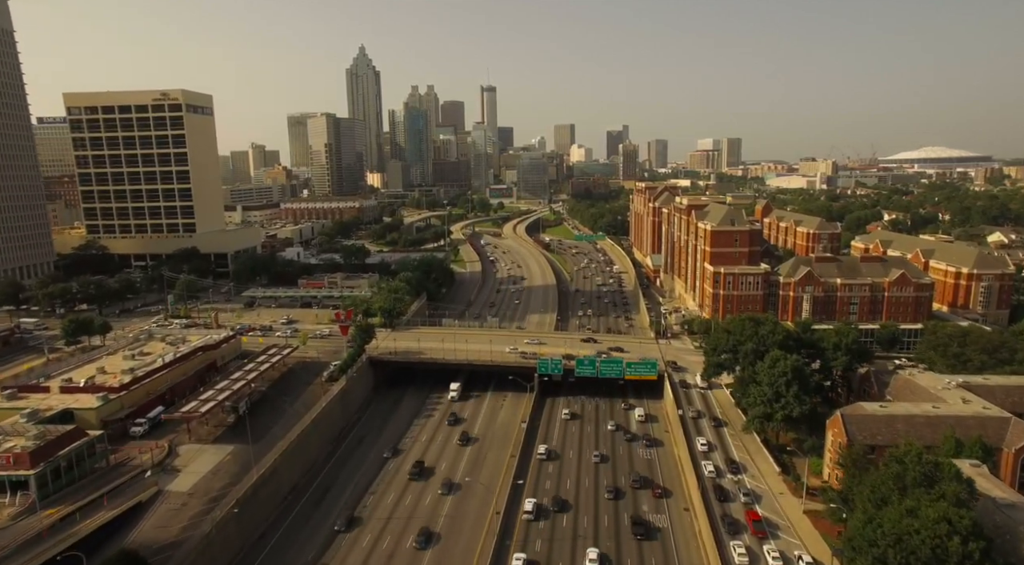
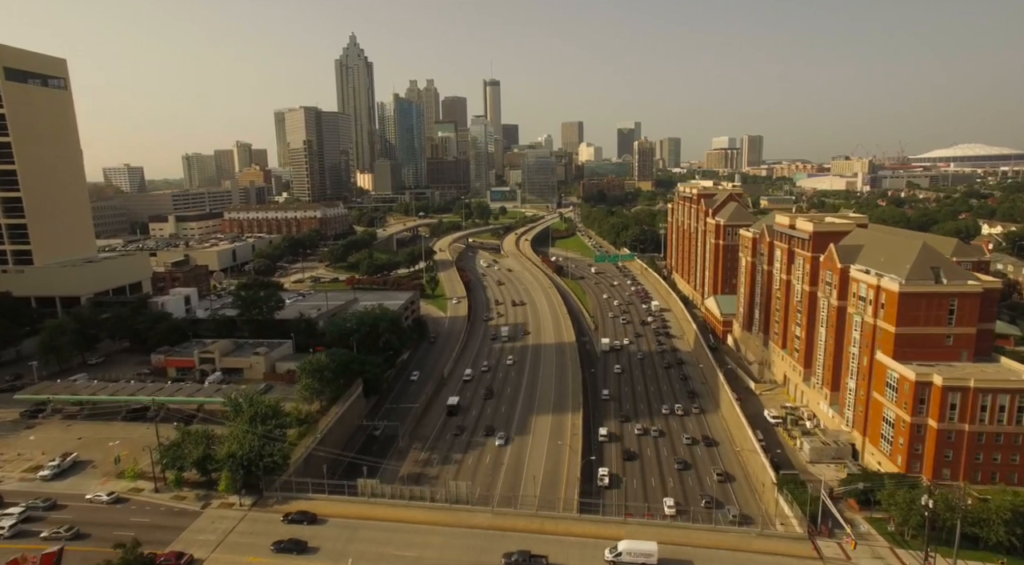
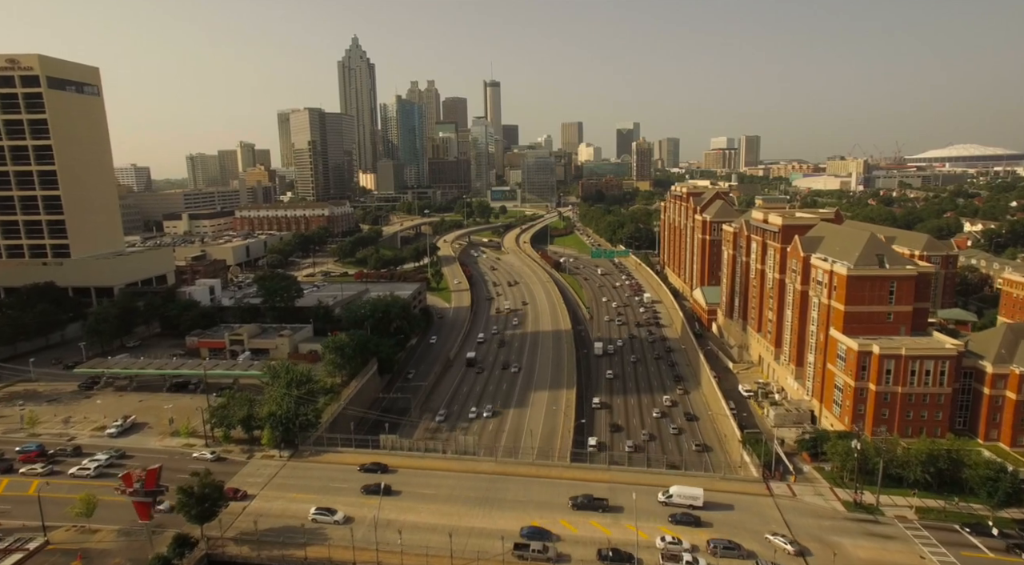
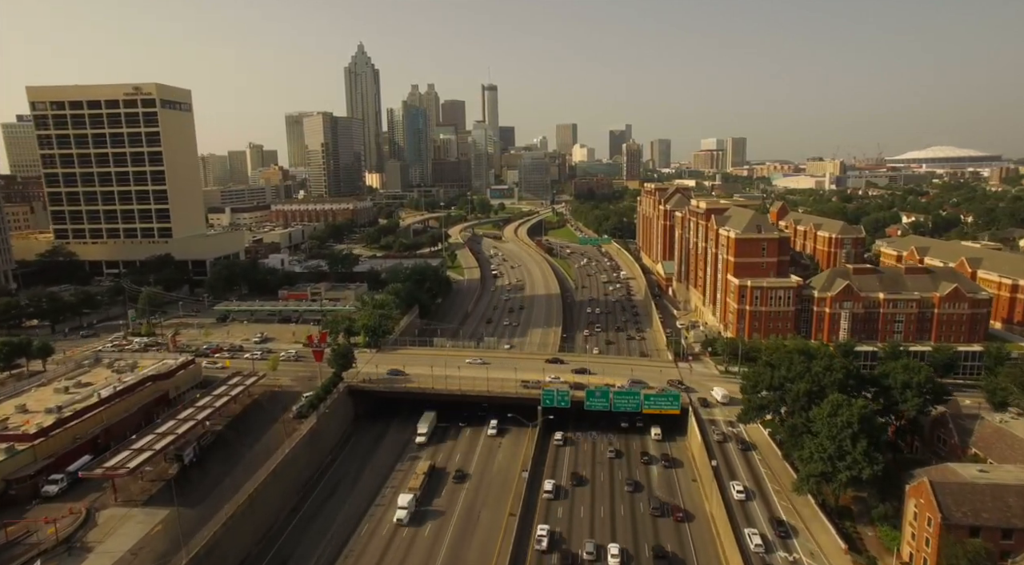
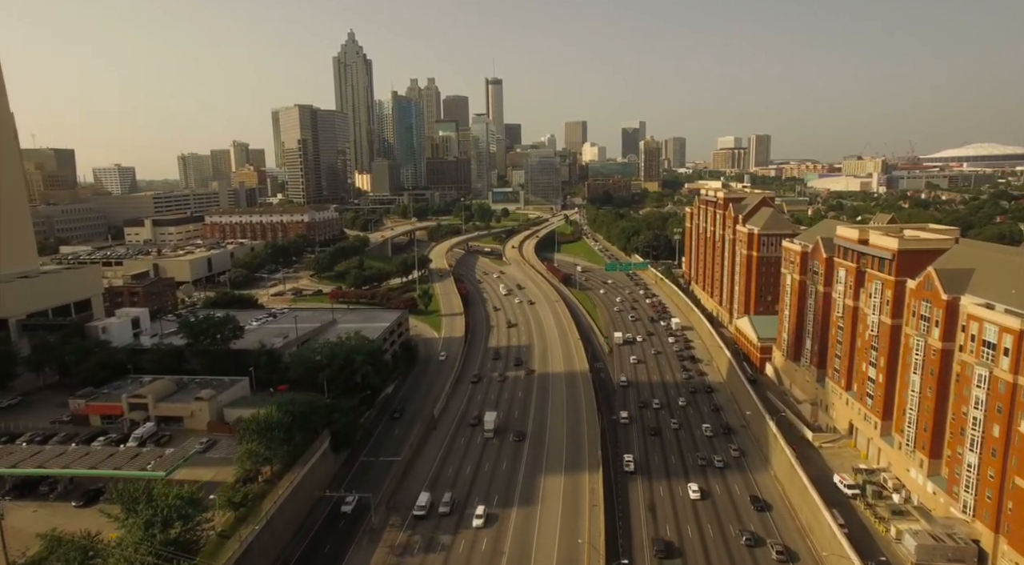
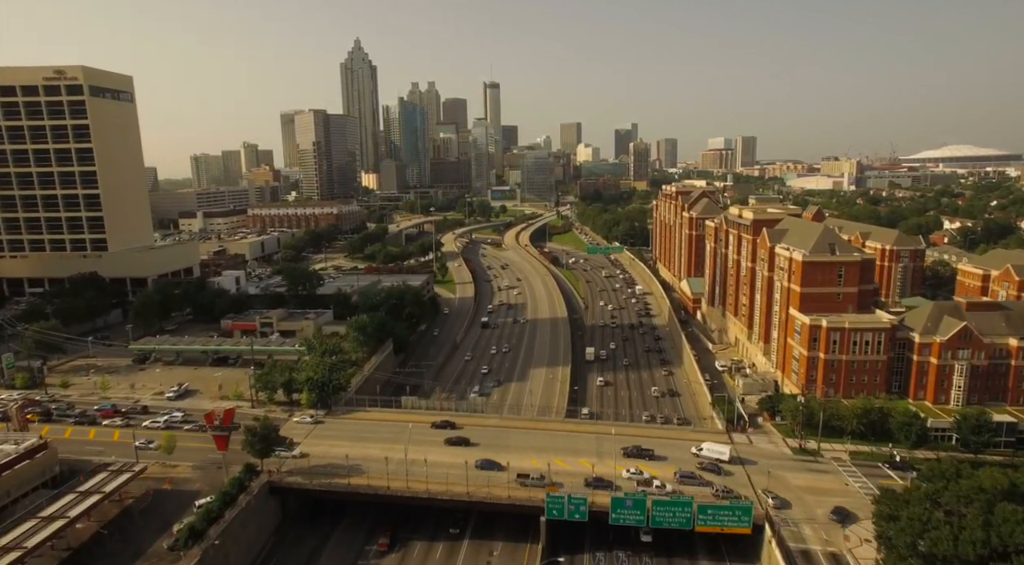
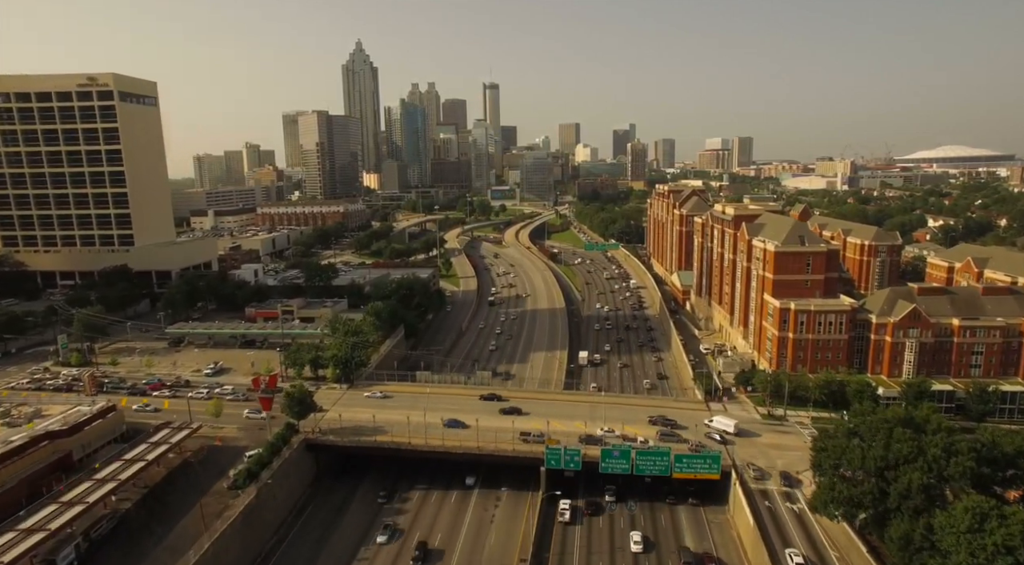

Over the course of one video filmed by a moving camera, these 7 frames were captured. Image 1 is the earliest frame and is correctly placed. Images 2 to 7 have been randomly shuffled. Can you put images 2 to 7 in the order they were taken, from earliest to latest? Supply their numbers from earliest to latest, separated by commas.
4, 7, 6, 3, 2, 5
